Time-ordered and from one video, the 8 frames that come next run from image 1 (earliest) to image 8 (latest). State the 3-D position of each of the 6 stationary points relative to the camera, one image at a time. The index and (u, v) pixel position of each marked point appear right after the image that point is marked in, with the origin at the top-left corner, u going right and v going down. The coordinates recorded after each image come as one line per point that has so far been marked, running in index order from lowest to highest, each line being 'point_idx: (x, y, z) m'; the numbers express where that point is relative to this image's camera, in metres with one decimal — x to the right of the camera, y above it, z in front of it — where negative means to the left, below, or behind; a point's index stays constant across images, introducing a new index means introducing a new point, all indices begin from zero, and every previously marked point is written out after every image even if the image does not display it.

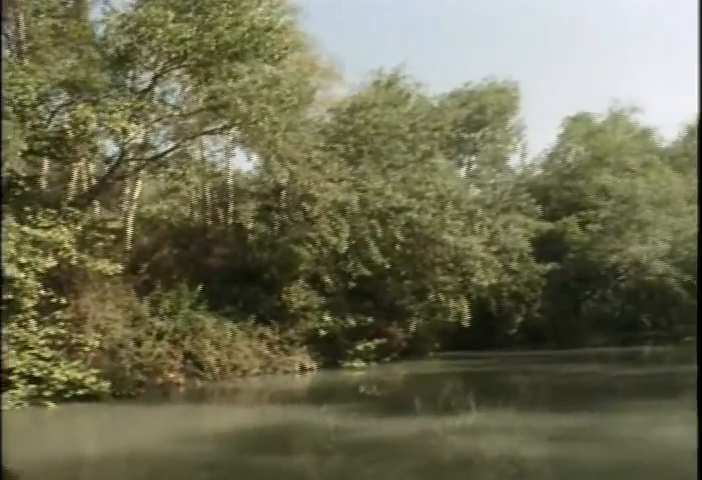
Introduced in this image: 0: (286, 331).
0: (-0.5, -0.8, +8.9) m
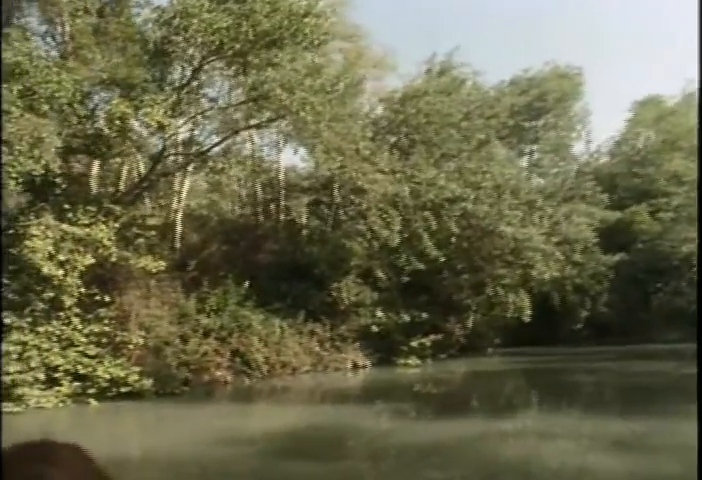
0: (-0.1, -0.7, +8.7) m
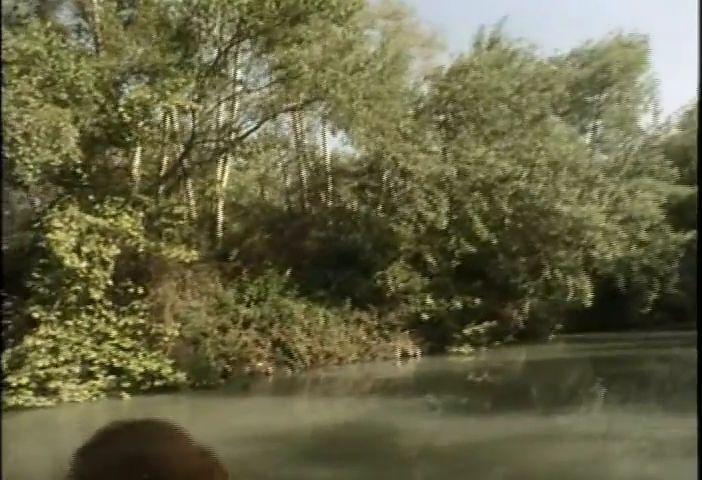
0: (+0.3, -0.6, +8.3) m
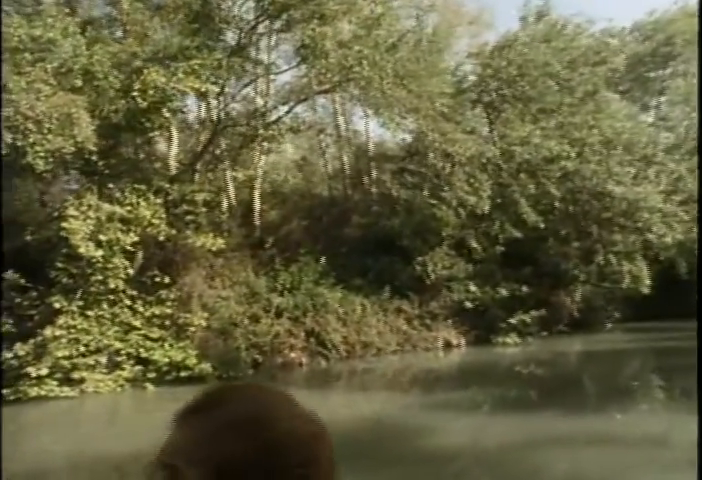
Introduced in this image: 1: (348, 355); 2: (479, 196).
0: (+0.6, -0.5, +7.9) m
1: (0.0, -0.8, +7.7) m
2: (+1.0, +0.4, +8.4) m
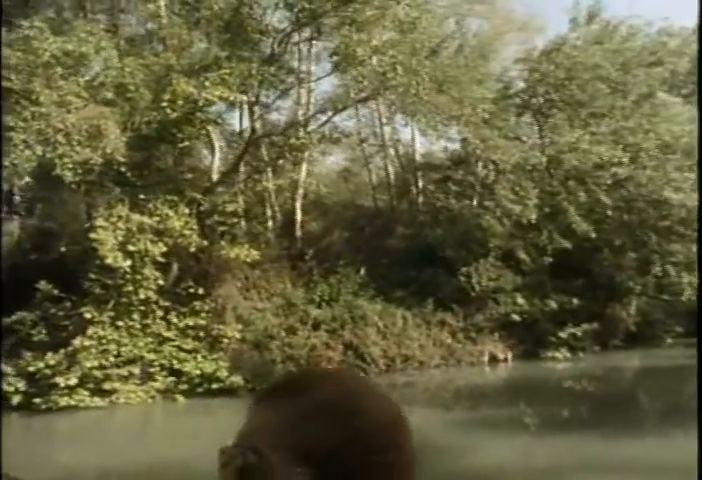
0: (+0.9, -0.6, +7.6) m
1: (+0.3, -0.9, +7.4) m
2: (+1.3, +0.3, +8.1) m
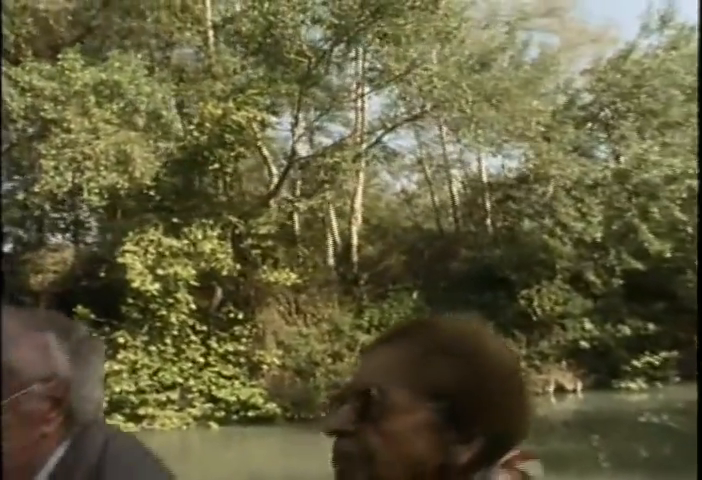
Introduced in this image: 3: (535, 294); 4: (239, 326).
0: (+1.3, -0.7, +7.1) m
1: (+0.6, -1.1, +6.8) m
2: (+1.7, +0.1, +7.5) m
3: (+1.2, -0.4, +7.1) m
4: (-0.7, -0.6, +7.1) m
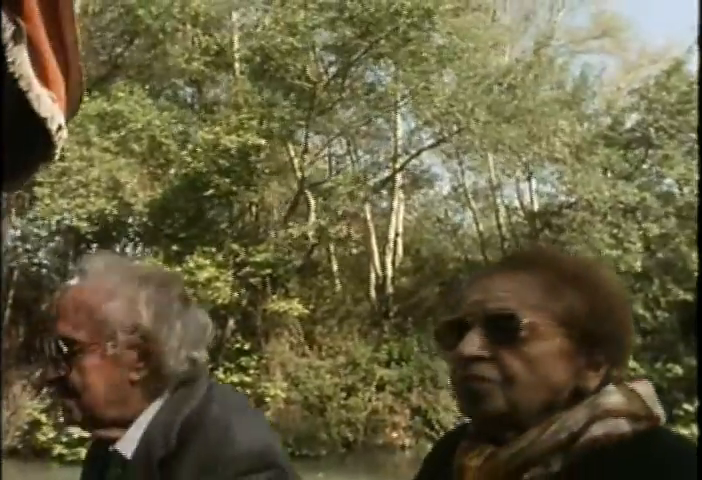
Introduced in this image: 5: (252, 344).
0: (+1.4, -0.9, +6.5) m
1: (+0.8, -1.2, +6.2) m
2: (+1.8, -0.1, +6.9) m
3: (+1.4, -0.5, +6.5) m
4: (-0.6, -0.8, +6.5) m
5: (-0.5, -0.7, +6.6) m
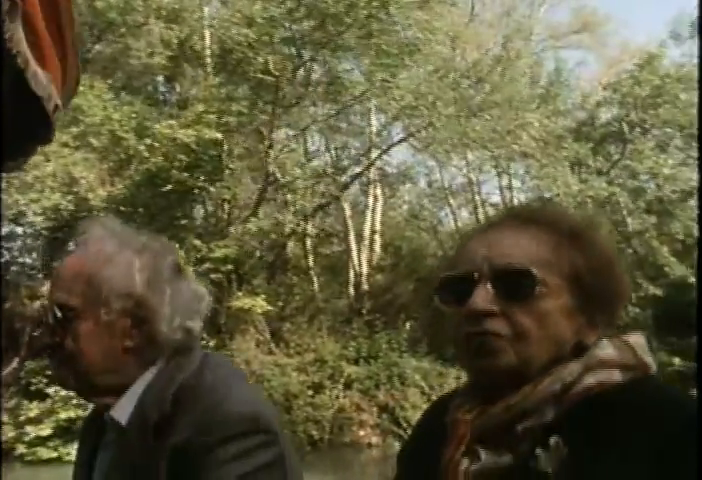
0: (+1.2, -0.9, +6.4) m
1: (+0.6, -1.2, +6.2) m
2: (+1.6, 0.0, +6.9) m
3: (+1.2, -0.5, +6.4) m
4: (-0.8, -0.8, +6.4) m
5: (-0.7, -0.7, +6.5) m
